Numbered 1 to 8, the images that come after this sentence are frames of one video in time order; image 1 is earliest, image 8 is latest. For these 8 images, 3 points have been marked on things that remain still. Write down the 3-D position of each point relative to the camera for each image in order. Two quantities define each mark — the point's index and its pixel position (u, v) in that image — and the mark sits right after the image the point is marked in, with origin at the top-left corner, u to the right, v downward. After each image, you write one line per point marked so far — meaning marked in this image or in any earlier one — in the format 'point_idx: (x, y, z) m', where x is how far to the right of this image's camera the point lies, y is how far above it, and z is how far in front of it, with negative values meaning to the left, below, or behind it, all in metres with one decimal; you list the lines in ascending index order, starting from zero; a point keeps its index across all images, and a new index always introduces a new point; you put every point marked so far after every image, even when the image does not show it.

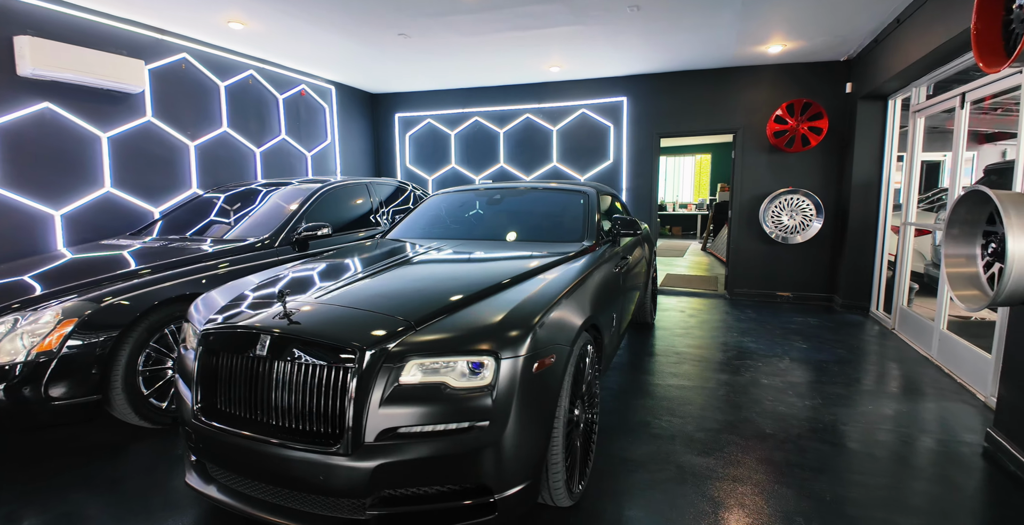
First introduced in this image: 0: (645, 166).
0: (+1.5, +1.1, +5.8) m
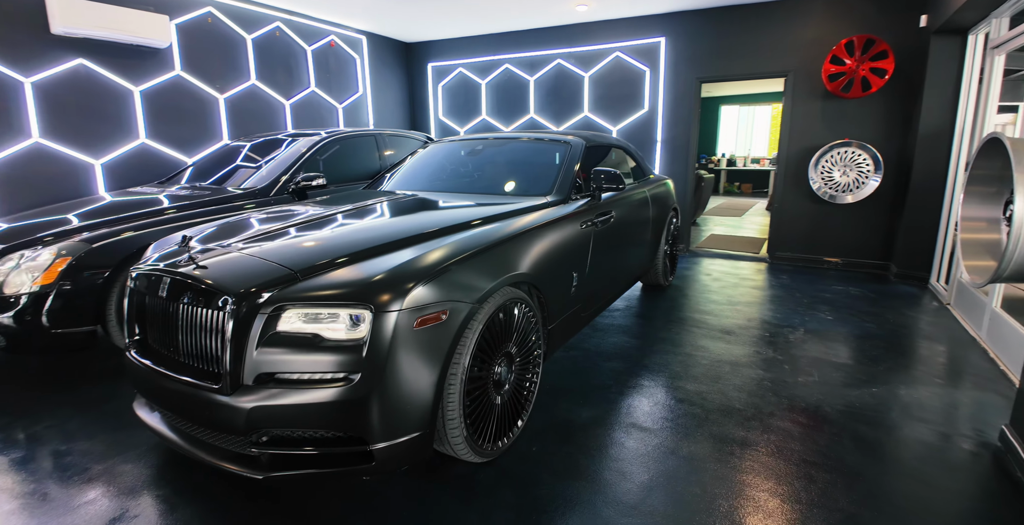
0: (+1.8, +1.6, +5.3) m
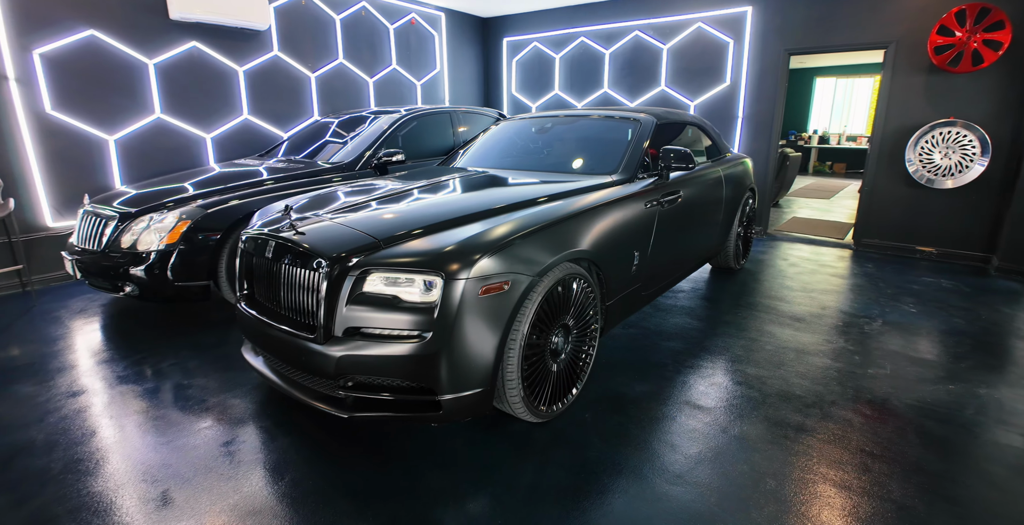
0: (+2.6, +1.8, +5.0) m
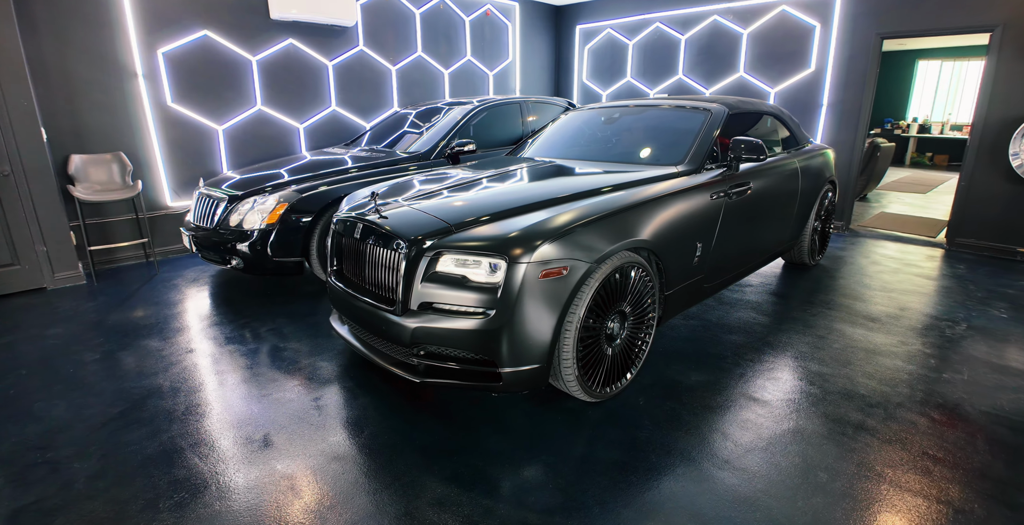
0: (+3.3, +1.8, +4.7) m
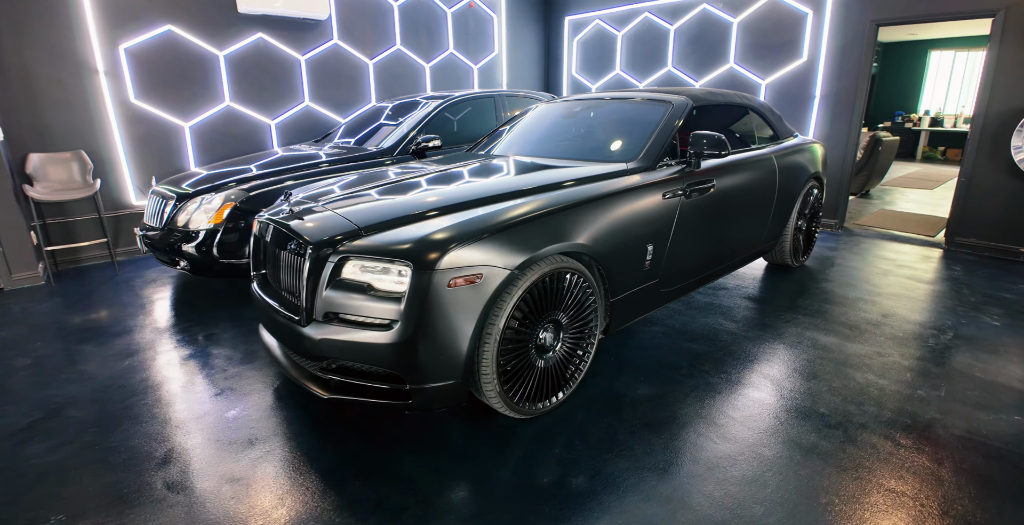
0: (+3.1, +1.8, +4.5) m
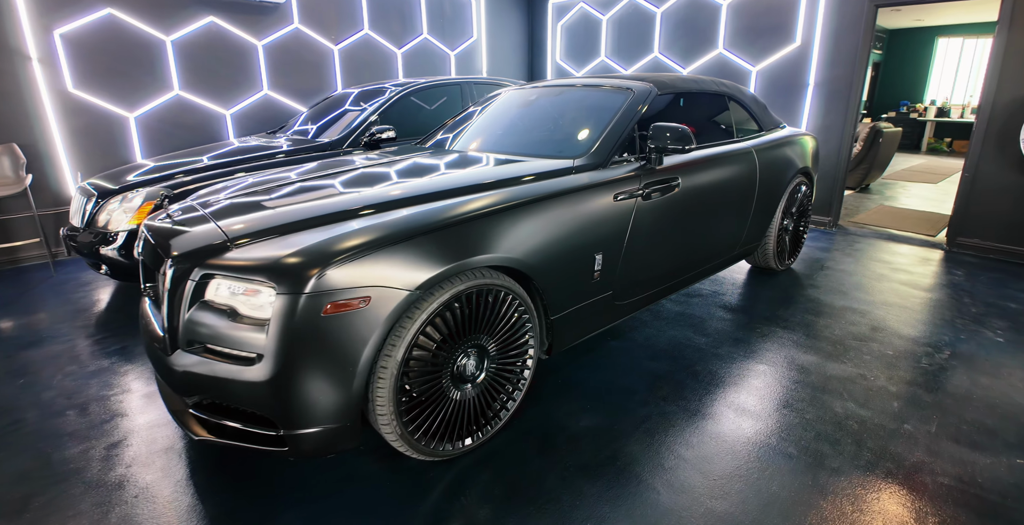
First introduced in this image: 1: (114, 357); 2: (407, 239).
0: (+2.8, +1.8, +4.1) m
1: (-2.1, -0.5, +2.6) m
2: (-0.4, 0.0, +1.5) m
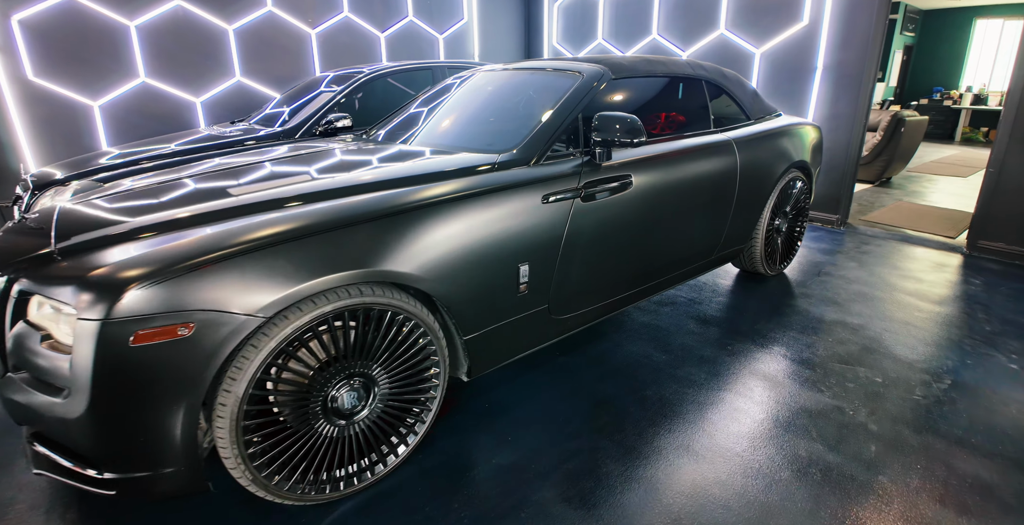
0: (+2.6, +1.7, +3.7) m
1: (-2.4, -0.5, +2.5) m
2: (-0.7, 0.0, +1.2) m
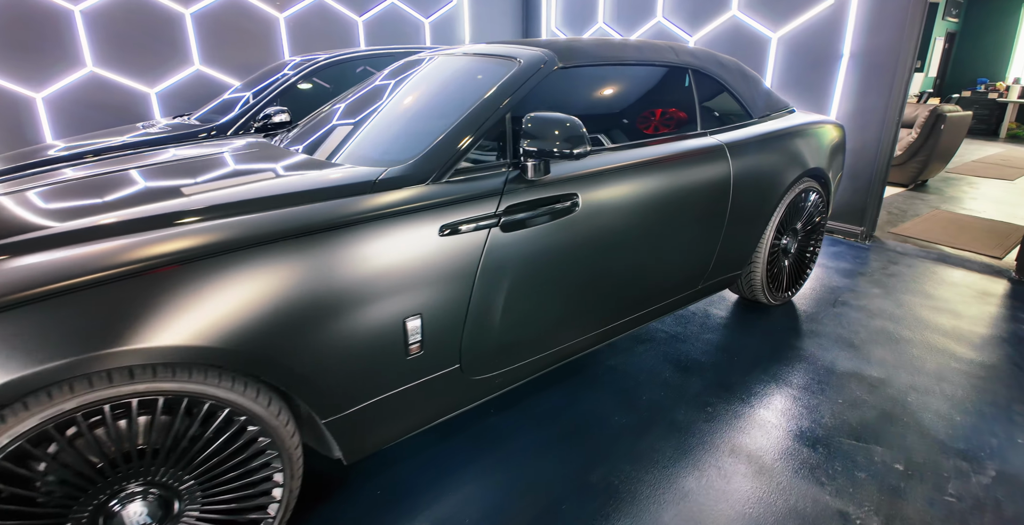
0: (+2.4, +1.6, +3.1) m
1: (-2.7, -0.6, +2.2) m
2: (-1.0, -0.1, +0.9) m
